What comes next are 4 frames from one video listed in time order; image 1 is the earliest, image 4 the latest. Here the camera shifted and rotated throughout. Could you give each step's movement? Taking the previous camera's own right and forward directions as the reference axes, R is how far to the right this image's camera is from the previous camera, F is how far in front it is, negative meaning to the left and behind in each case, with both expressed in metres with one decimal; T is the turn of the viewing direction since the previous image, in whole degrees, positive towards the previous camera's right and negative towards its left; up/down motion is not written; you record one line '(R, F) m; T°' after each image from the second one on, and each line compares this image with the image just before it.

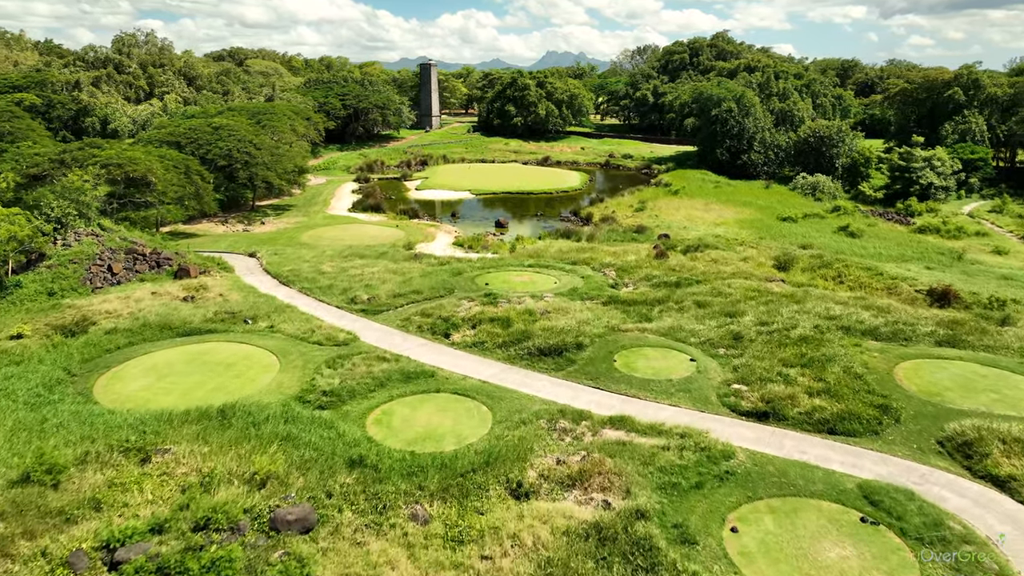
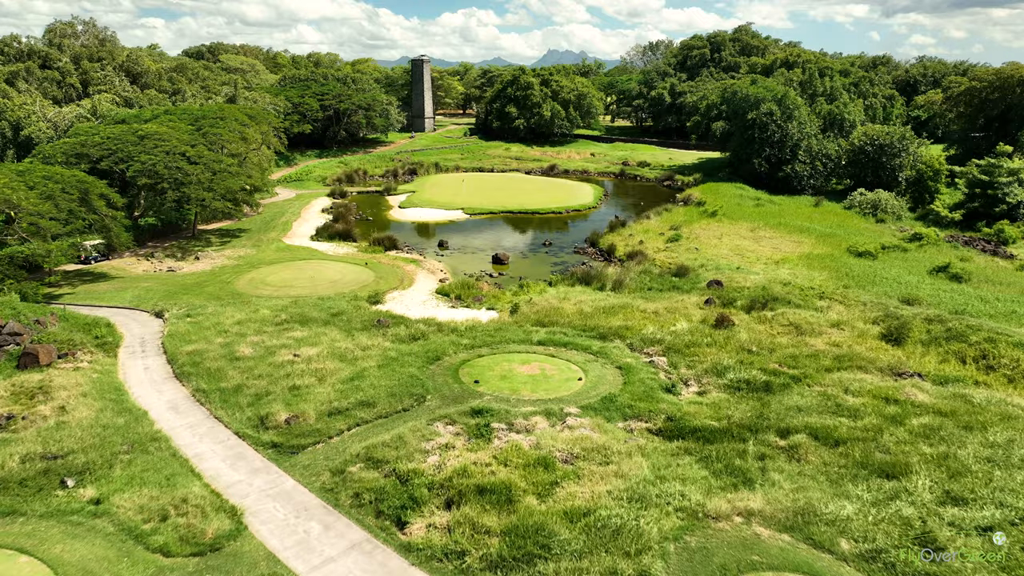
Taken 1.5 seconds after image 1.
(0.0, +9.3) m; 0°
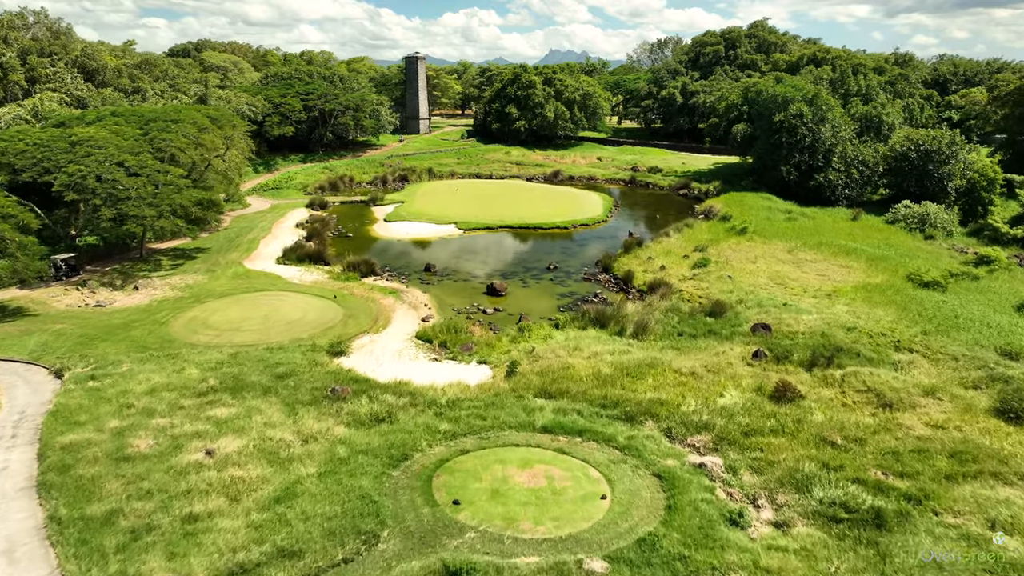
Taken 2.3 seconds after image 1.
(+0.1, +5.6) m; 0°
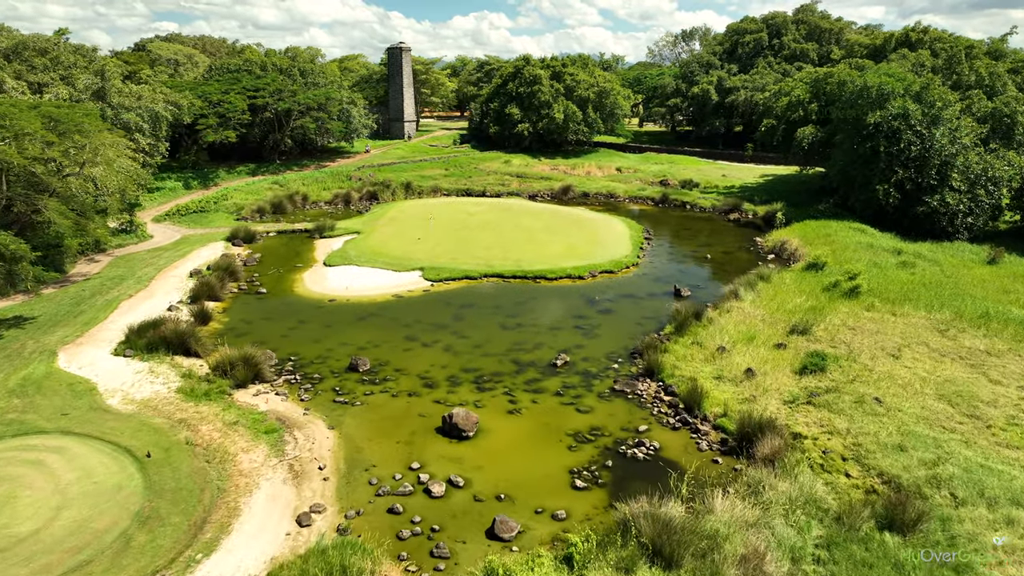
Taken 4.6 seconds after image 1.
(+0.8, +13.1) m; -1°
